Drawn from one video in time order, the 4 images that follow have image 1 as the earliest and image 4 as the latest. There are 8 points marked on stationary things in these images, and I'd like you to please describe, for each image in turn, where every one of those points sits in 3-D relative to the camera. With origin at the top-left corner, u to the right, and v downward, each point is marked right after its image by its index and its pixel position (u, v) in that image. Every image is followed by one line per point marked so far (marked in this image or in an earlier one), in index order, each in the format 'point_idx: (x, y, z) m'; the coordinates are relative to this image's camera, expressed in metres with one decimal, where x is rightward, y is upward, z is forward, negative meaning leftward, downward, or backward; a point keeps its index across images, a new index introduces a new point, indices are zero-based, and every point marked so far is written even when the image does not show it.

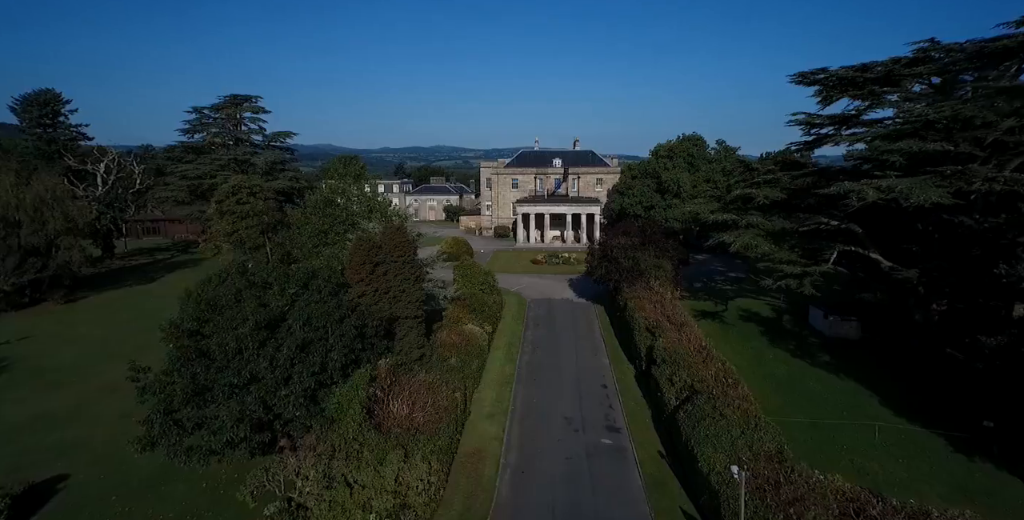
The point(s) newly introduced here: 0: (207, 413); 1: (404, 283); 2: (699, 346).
0: (-7.2, -3.6, +11.0) m
1: (-3.7, -0.8, +15.7) m
2: (+7.5, -3.5, +18.4) m
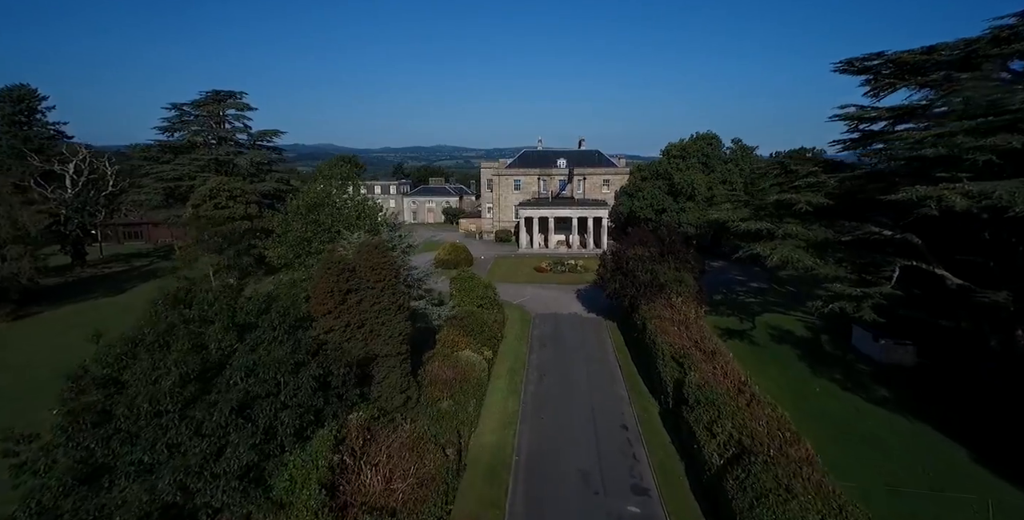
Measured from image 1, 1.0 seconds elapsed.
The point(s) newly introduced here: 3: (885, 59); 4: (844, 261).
0: (-7.1, -4.2, +8.0) m
1: (-3.6, -1.5, +12.7) m
2: (+7.6, -4.1, +15.4) m
3: (+14.6, +7.9, +18.0) m
4: (+13.8, 0.0, +19.2) m
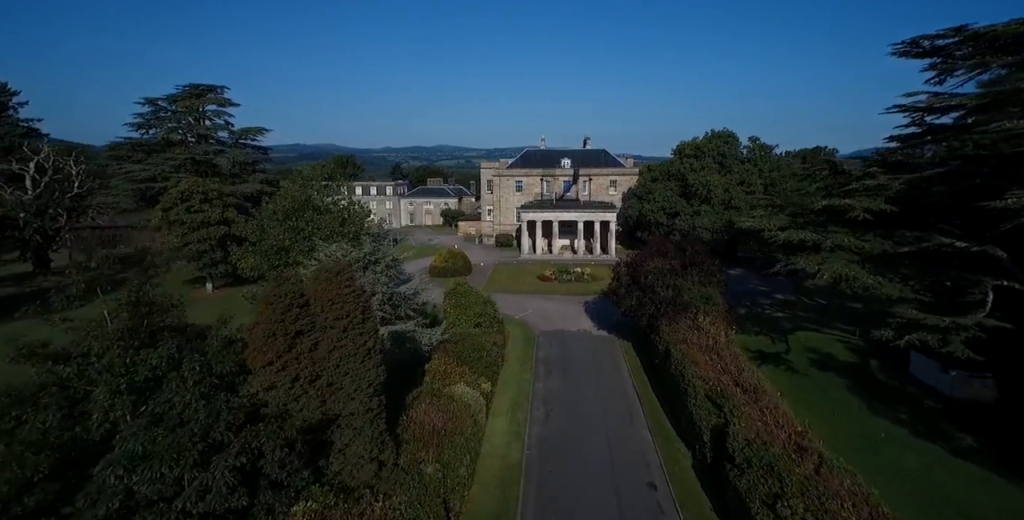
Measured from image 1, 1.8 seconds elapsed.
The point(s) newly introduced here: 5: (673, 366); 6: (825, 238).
0: (-7.1, -4.8, +5.0) m
1: (-3.5, -2.1, +9.7) m
2: (+7.7, -4.7, +12.4) m
3: (+14.7, +7.3, +14.9) m
4: (+13.9, -0.6, +16.1) m
5: (+6.4, -4.2, +18.4) m
6: (+11.9, +0.8, +17.6) m
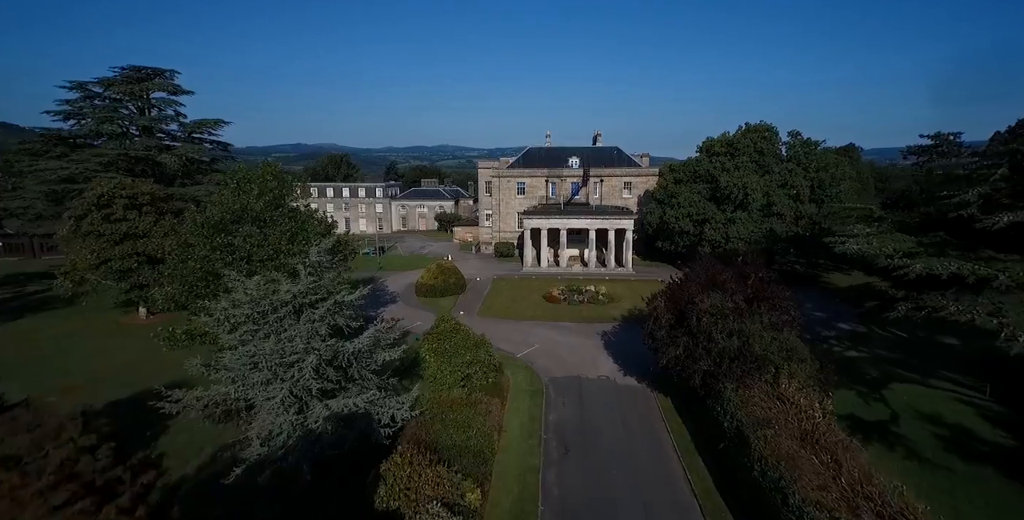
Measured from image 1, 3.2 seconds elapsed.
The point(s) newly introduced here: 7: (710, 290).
0: (-7.1, -5.9, -1.2) m
1: (-3.5, -3.2, +3.5) m
2: (+7.7, -5.9, +6.1) m
3: (+14.7, +6.1, +8.7) m
4: (+14.0, -1.8, +9.9) m
5: (+6.5, -5.4, +12.1) m
6: (+12.0, -0.3, +11.3) m
7: (+7.3, -1.1, +17.1) m
